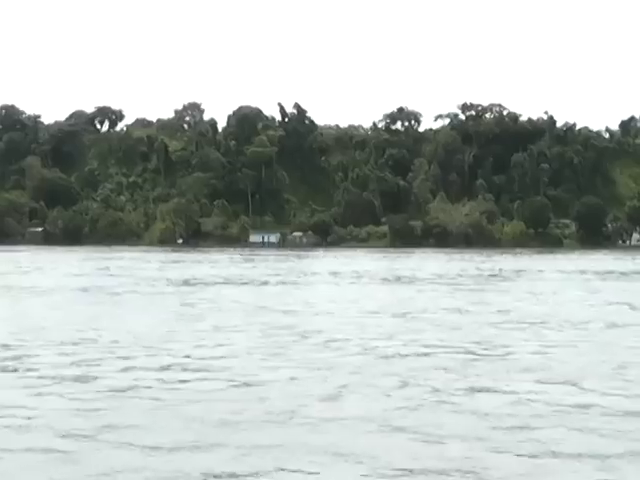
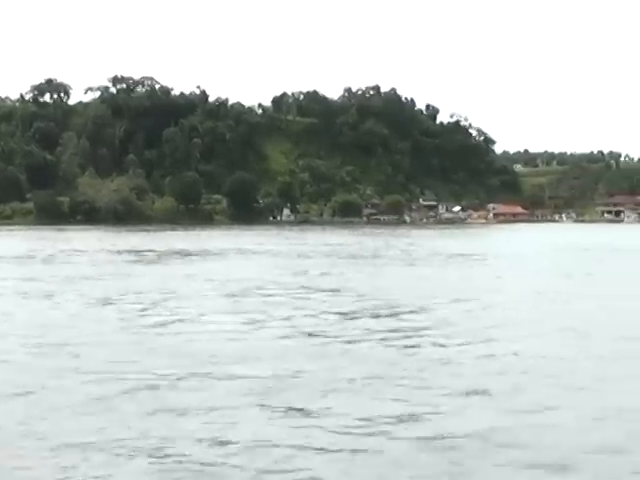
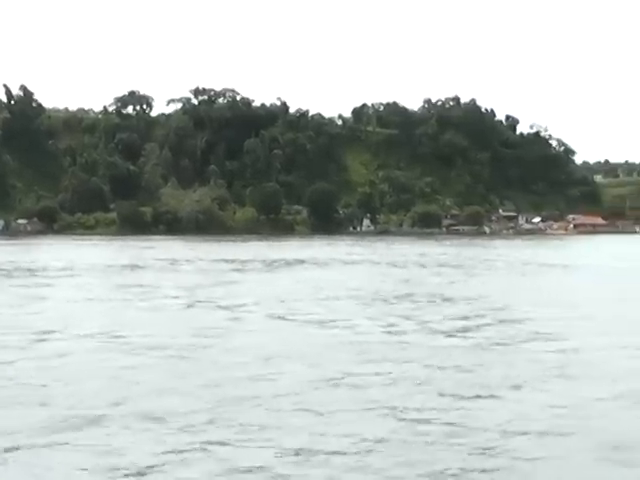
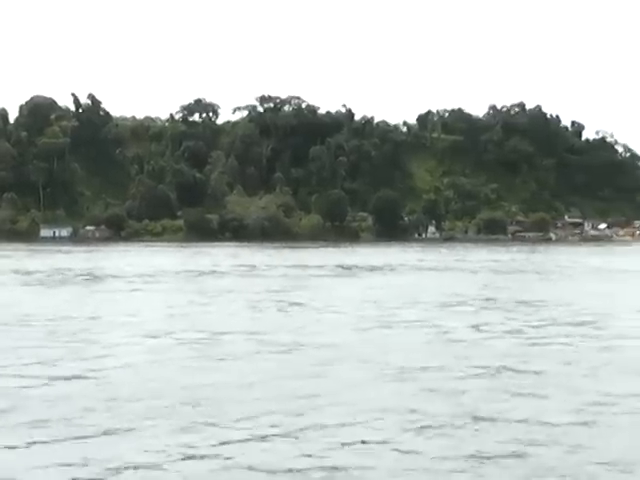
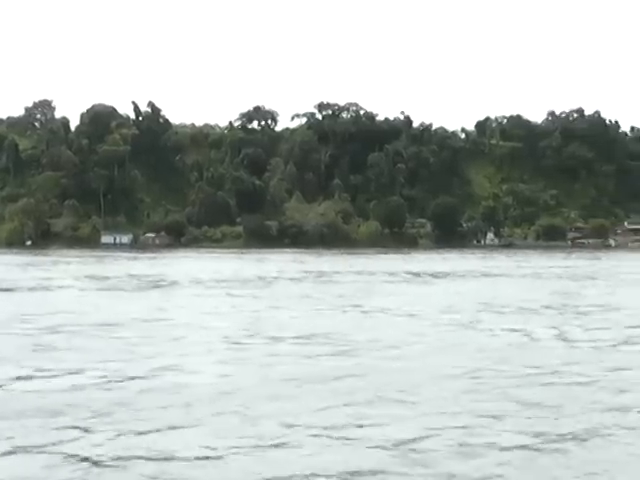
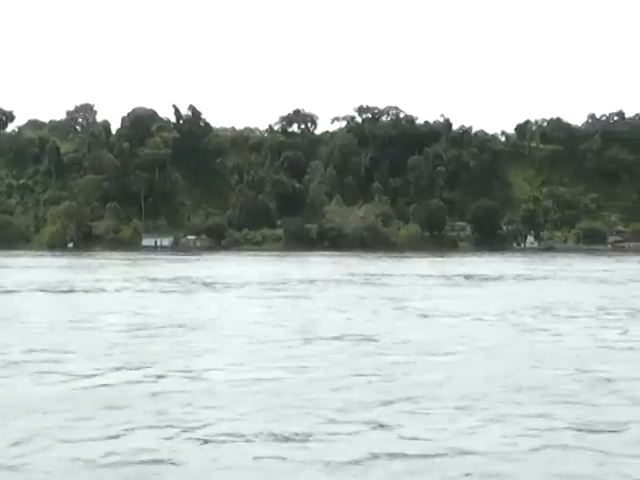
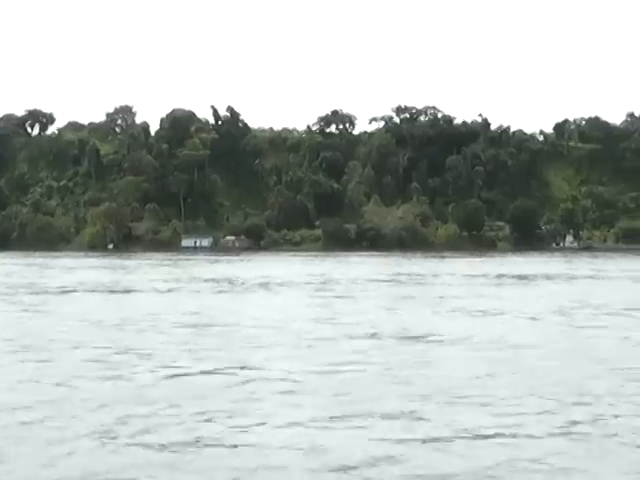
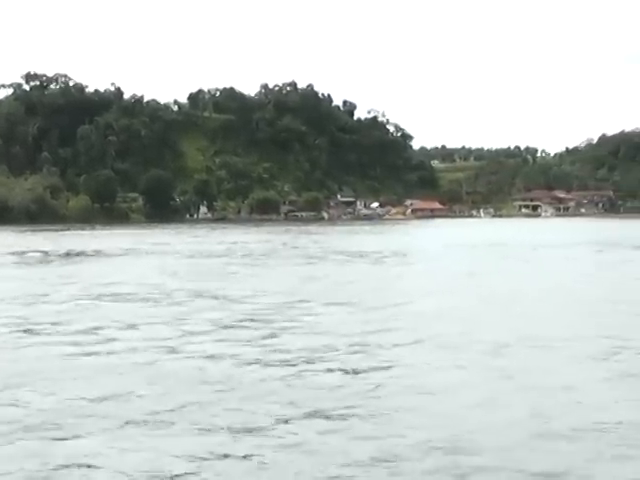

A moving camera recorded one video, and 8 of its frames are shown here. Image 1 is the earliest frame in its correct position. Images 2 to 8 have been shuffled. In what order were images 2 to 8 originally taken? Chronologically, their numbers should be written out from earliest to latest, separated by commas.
7, 6, 5, 4, 3, 2, 8
